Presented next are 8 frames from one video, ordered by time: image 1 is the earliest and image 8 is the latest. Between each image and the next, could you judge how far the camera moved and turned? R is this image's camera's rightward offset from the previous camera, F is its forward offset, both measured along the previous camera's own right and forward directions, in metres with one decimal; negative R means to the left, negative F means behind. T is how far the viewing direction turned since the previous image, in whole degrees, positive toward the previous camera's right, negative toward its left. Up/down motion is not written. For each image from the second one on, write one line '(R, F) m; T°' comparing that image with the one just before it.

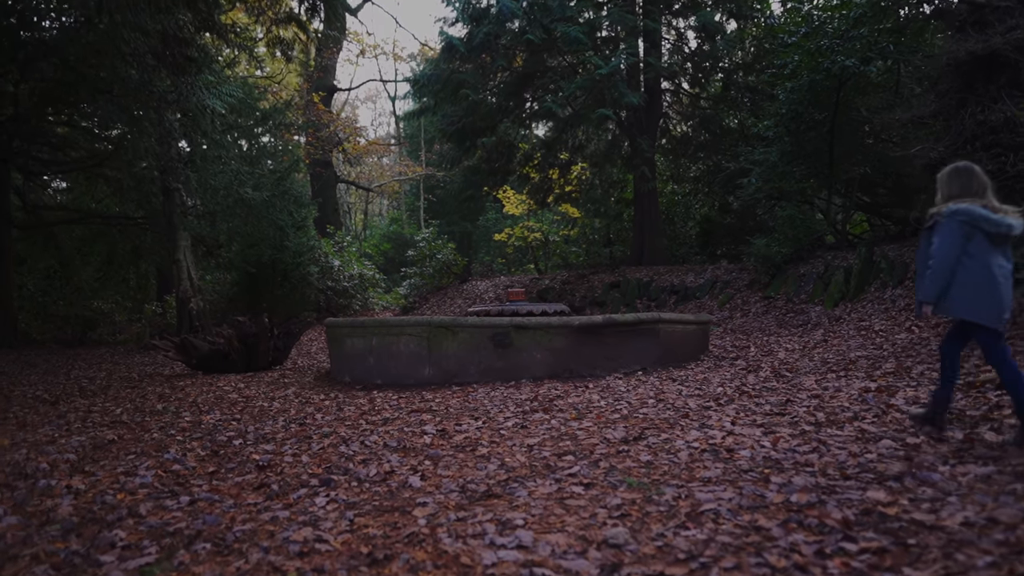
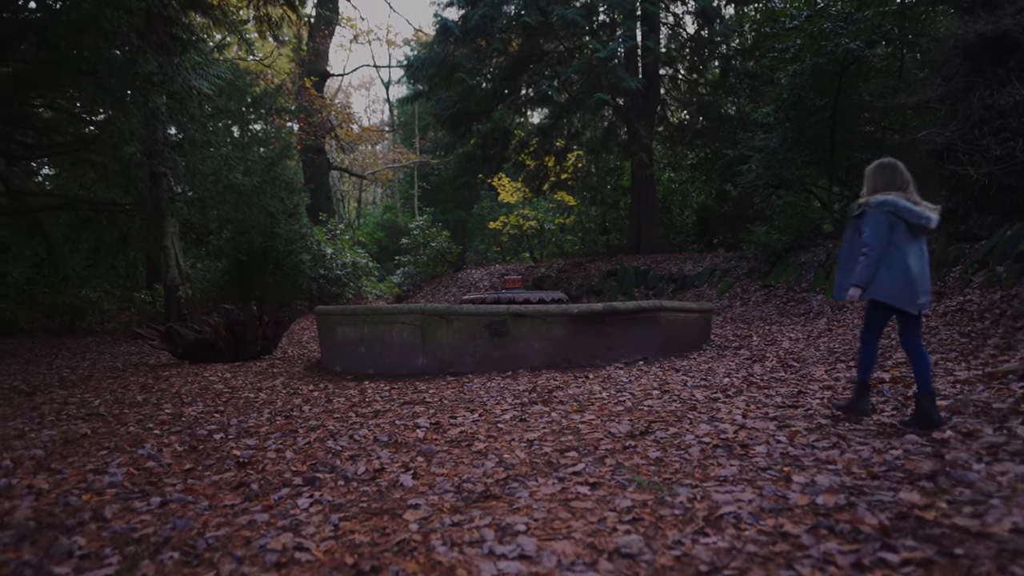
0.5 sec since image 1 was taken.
(0.0, +0.2) m; 0°
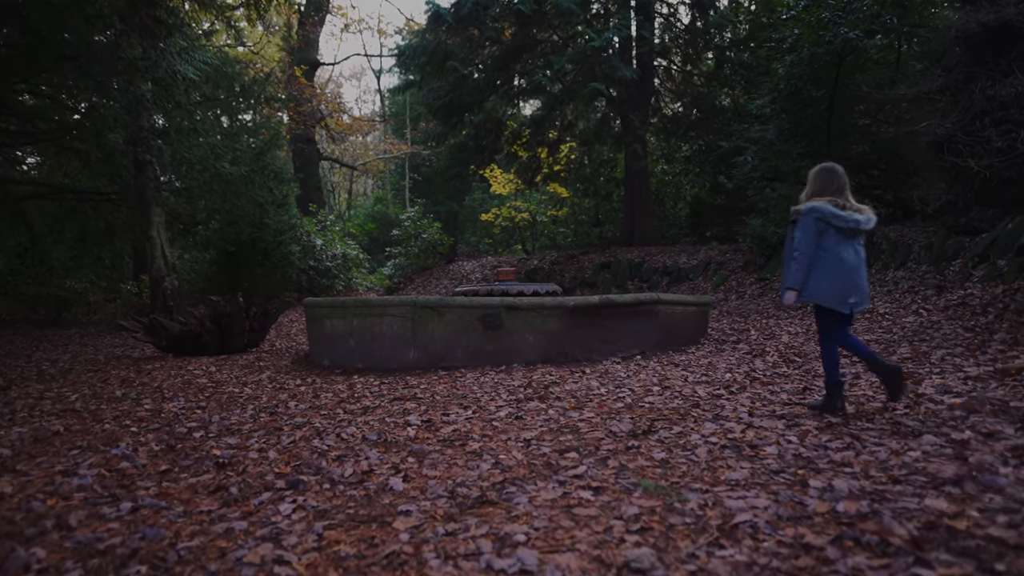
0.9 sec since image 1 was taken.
(0.0, +0.2) m; +1°
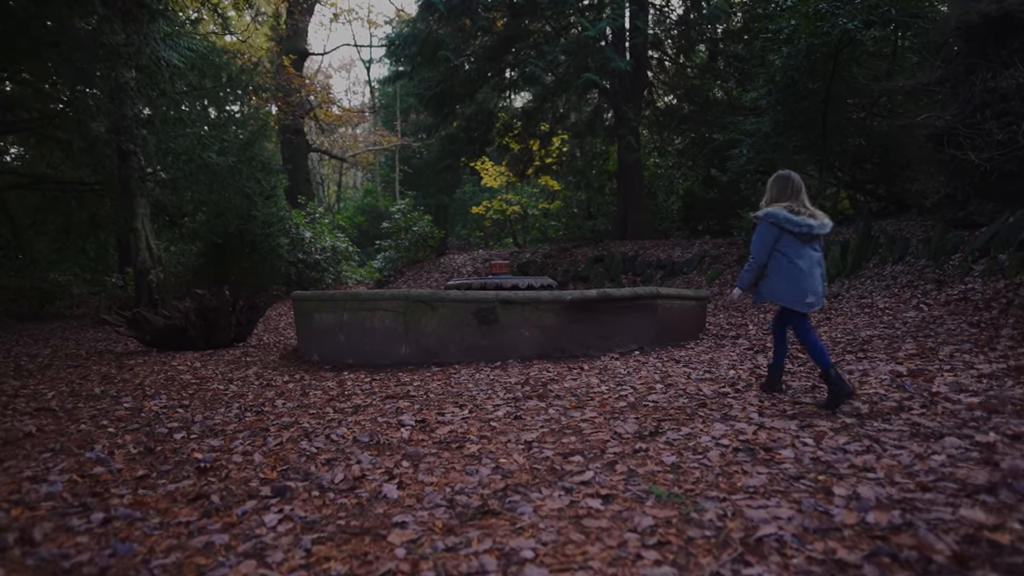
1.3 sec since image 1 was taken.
(0.0, +0.2) m; +1°
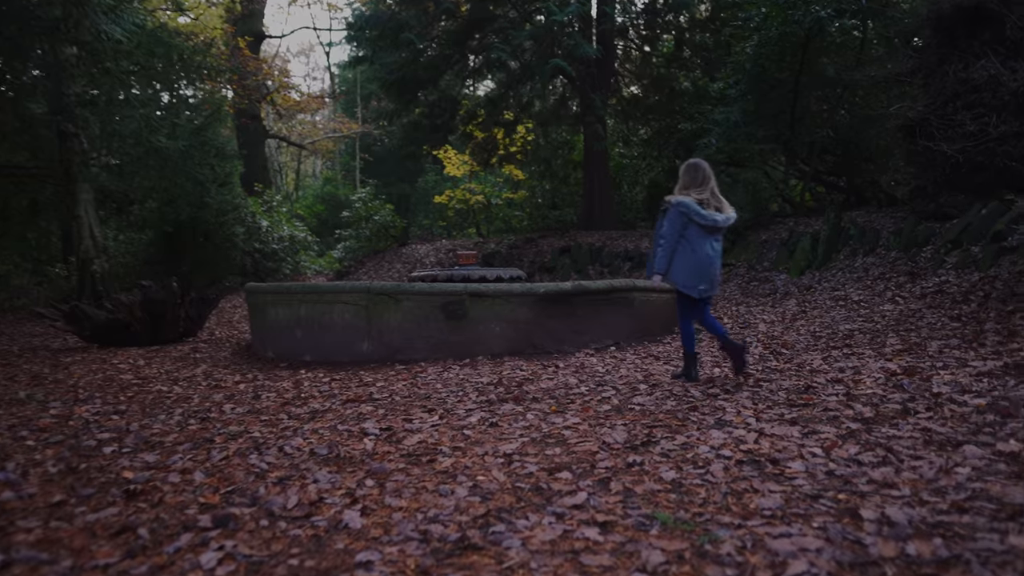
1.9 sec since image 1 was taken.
(-0.1, +0.3) m; +3°
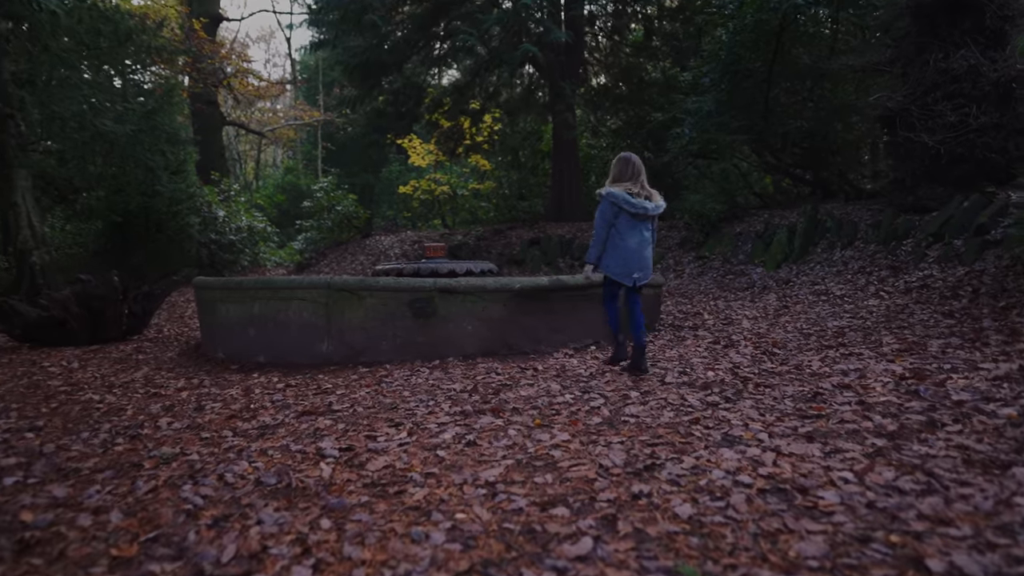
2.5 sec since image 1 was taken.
(-0.1, +0.4) m; +3°
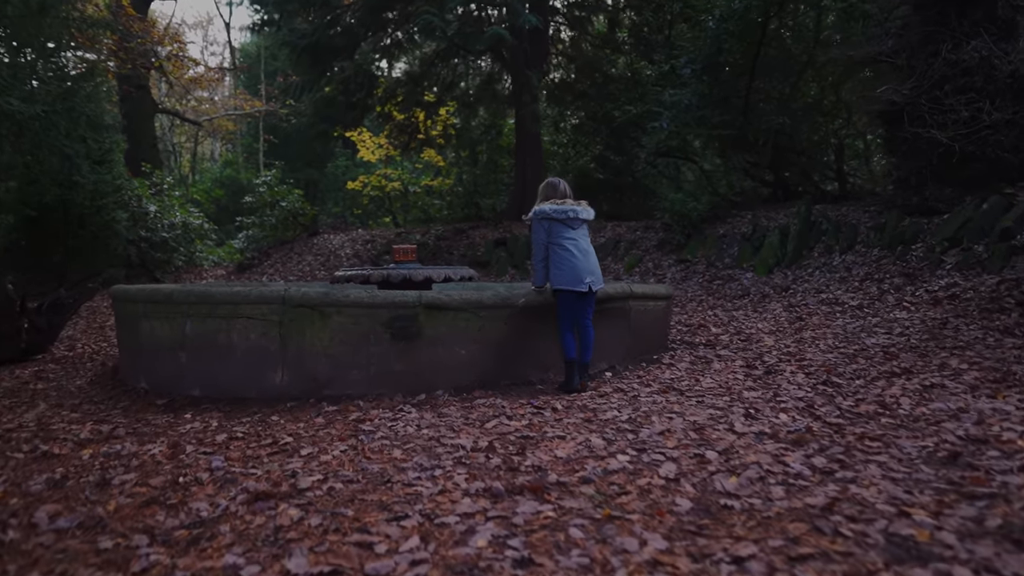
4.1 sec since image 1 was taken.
(-0.3, +1.0) m; +4°
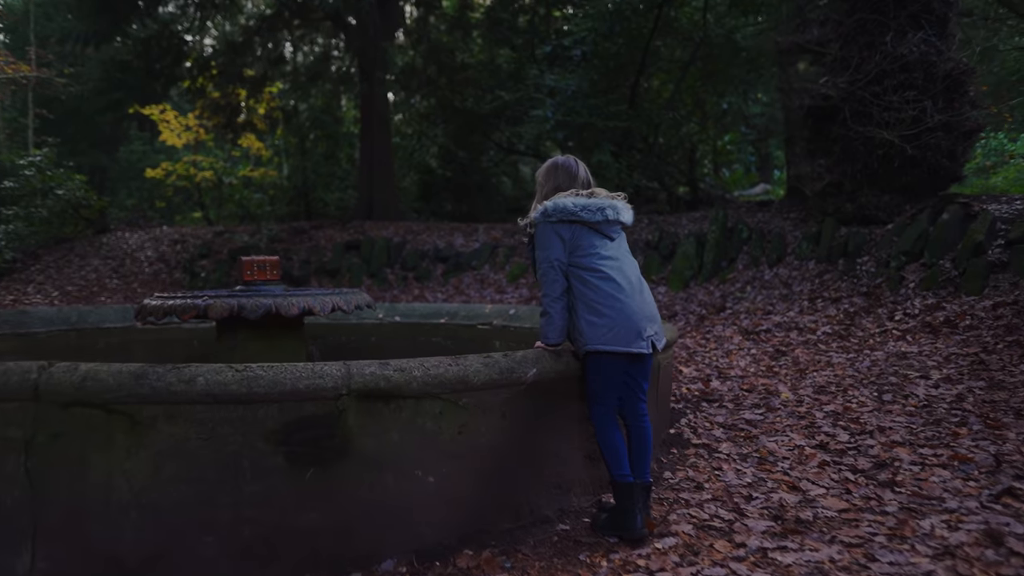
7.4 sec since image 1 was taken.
(-0.6, +2.0) m; +14°
